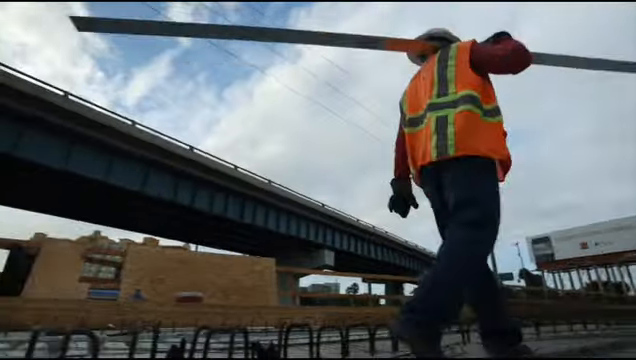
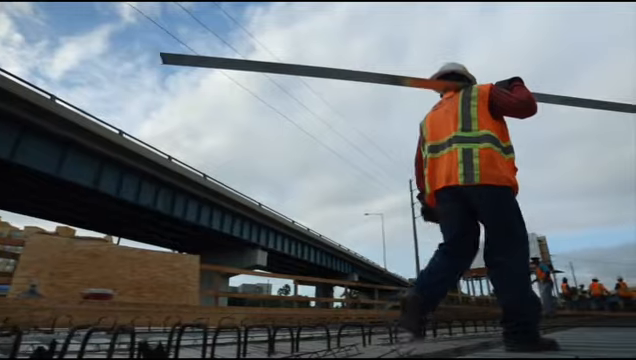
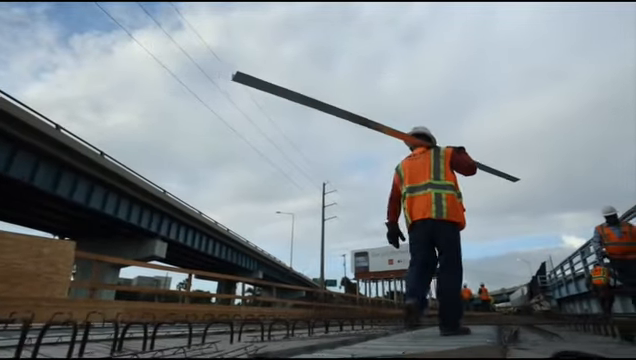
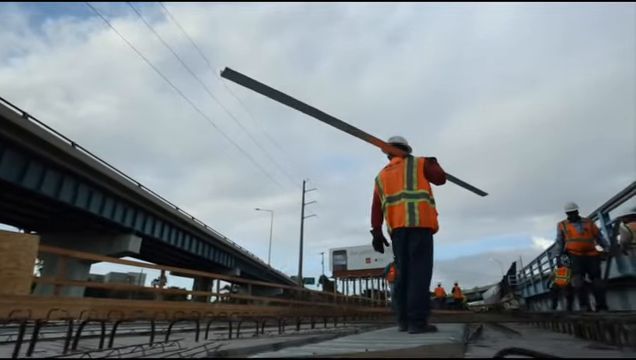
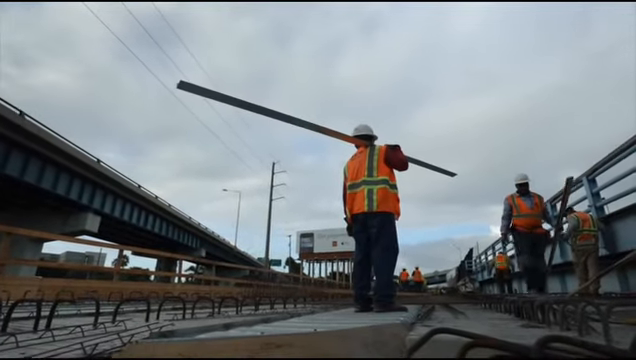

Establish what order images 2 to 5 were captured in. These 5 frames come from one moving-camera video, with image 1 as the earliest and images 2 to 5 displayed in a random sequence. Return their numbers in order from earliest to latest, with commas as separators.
2, 3, 4, 5
